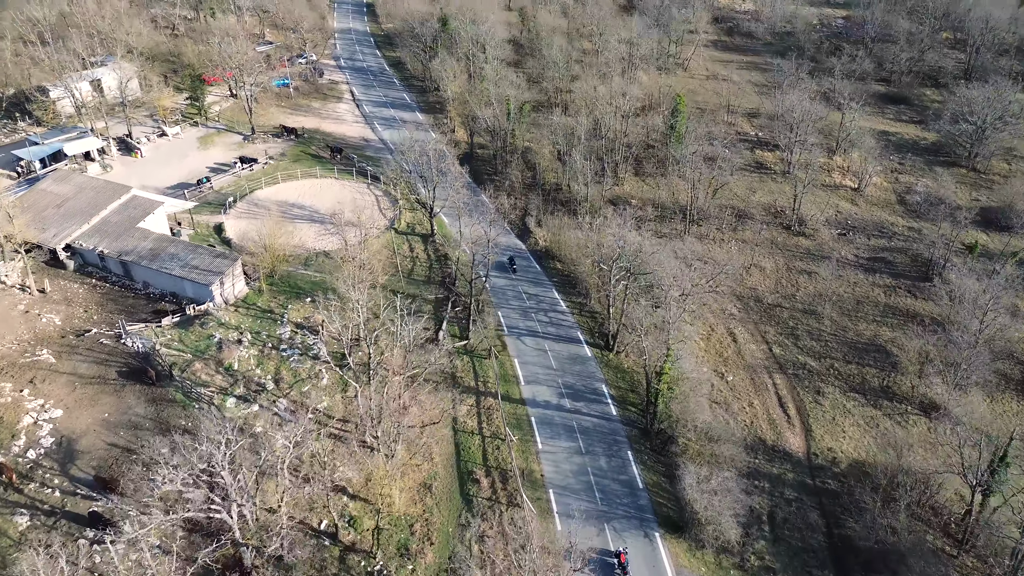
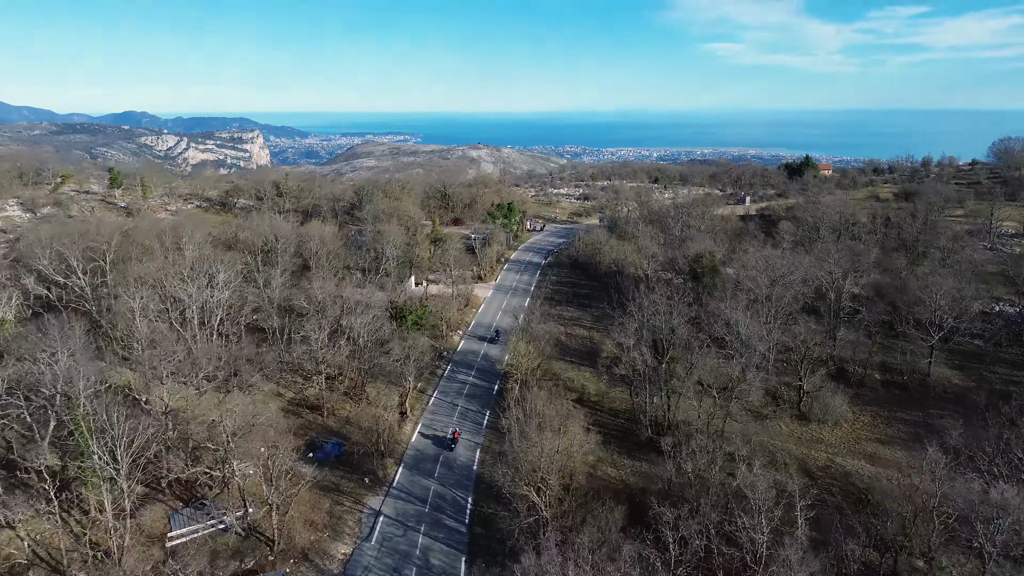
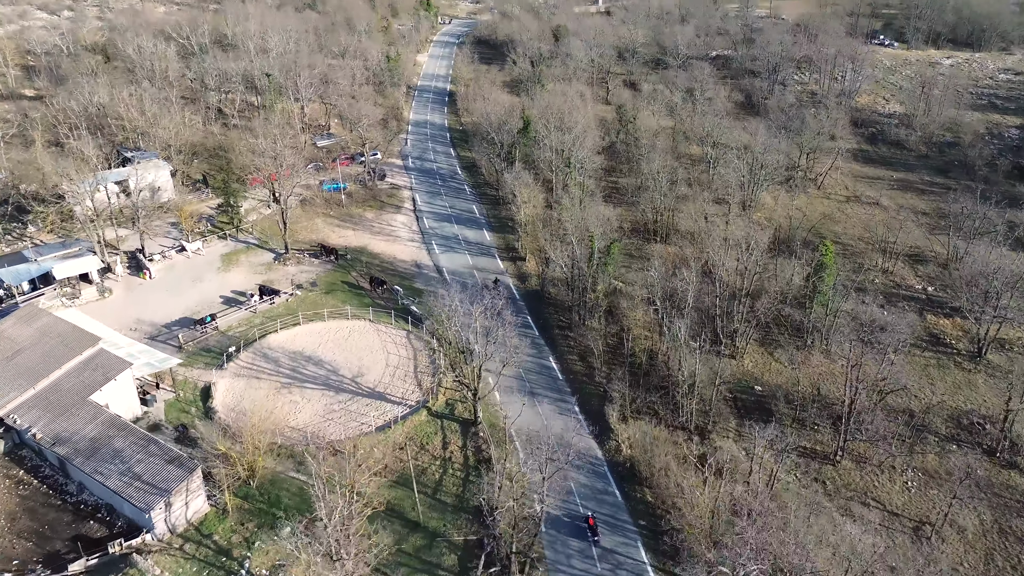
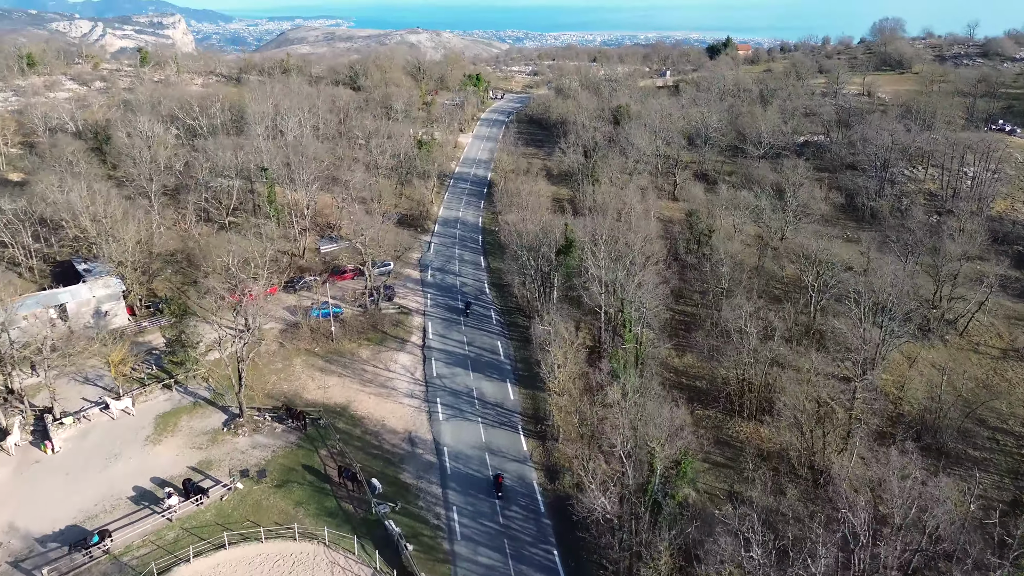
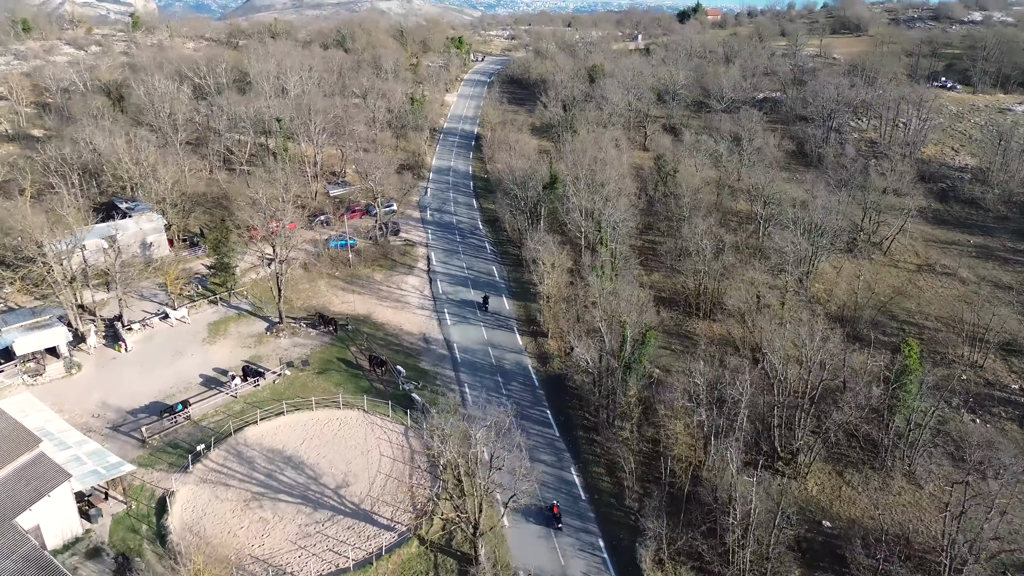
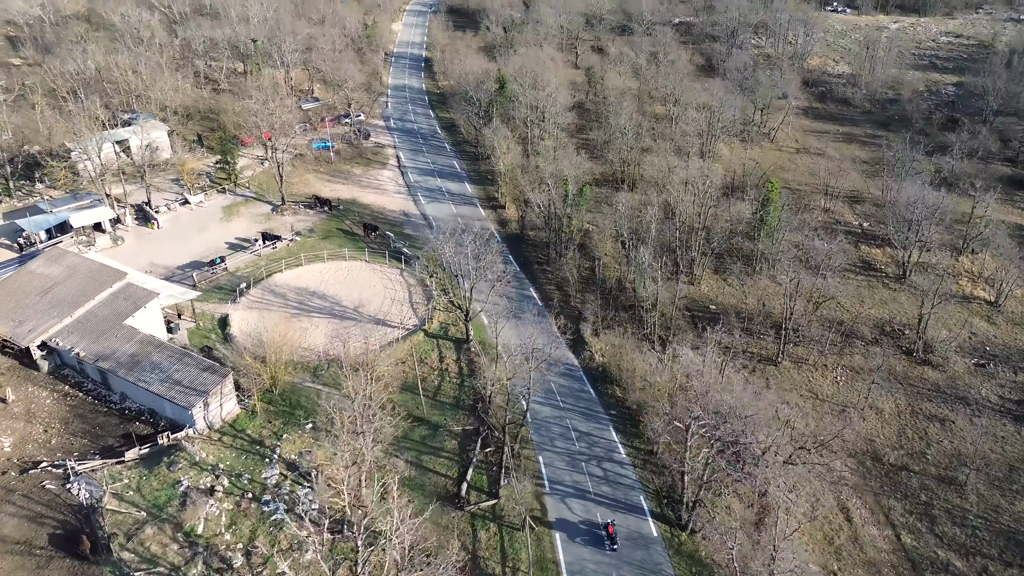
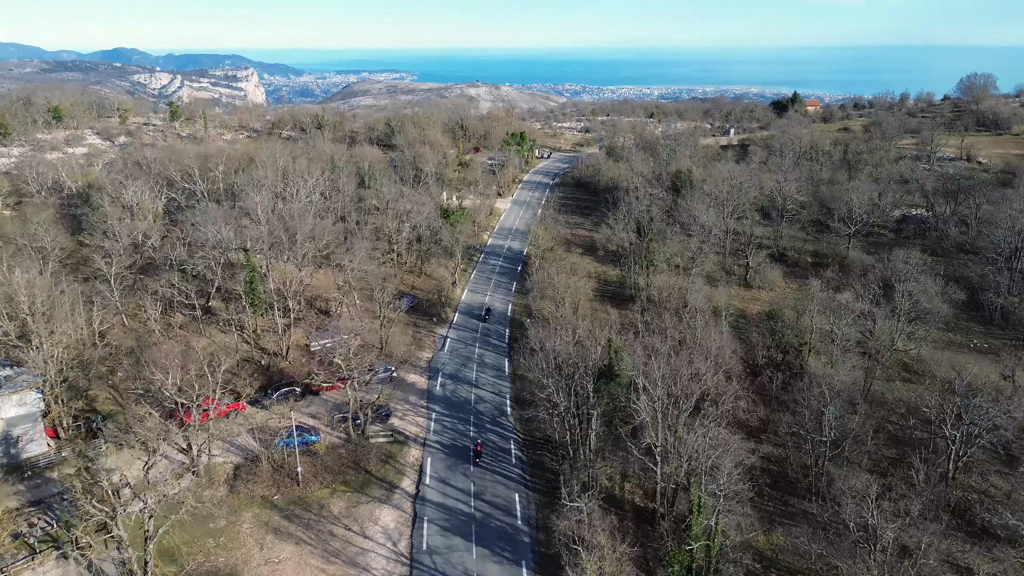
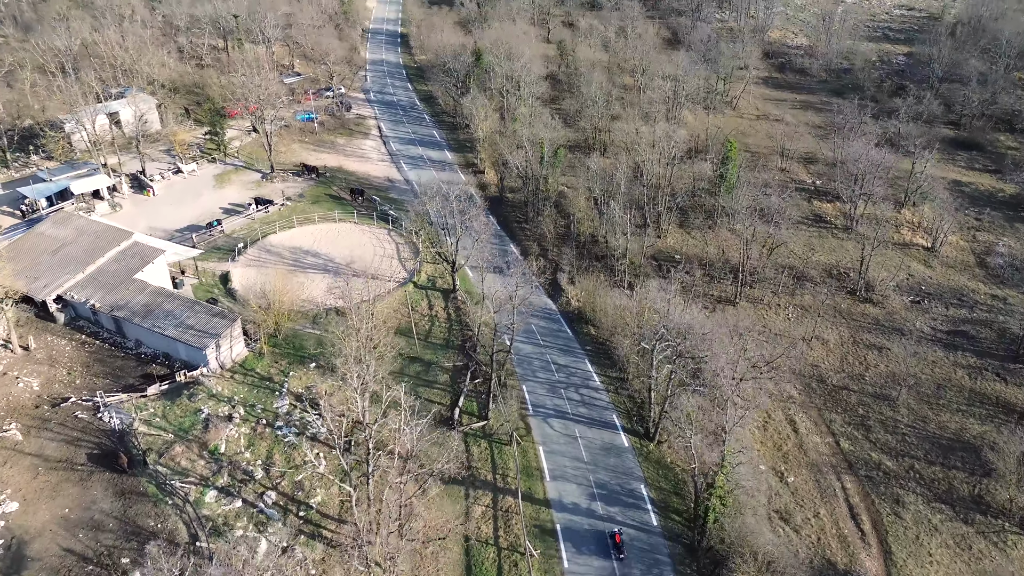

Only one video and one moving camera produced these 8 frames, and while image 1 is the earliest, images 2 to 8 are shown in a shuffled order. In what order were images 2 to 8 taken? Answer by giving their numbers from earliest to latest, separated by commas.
8, 6, 3, 5, 4, 7, 2
